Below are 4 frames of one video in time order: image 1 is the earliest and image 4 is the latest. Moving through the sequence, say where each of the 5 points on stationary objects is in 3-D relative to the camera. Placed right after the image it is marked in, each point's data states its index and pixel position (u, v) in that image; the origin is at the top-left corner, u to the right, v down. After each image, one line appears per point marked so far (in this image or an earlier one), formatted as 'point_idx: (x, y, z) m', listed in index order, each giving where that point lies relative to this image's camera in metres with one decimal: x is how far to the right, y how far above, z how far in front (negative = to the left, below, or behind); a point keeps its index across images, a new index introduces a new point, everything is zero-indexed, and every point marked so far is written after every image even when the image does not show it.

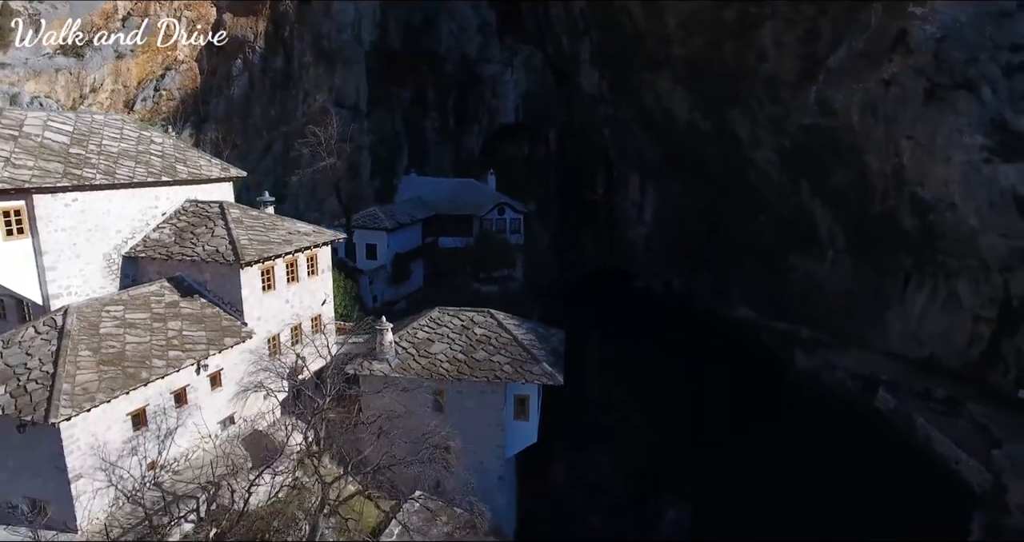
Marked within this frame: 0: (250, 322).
0: (-6.3, -1.3, +13.5) m
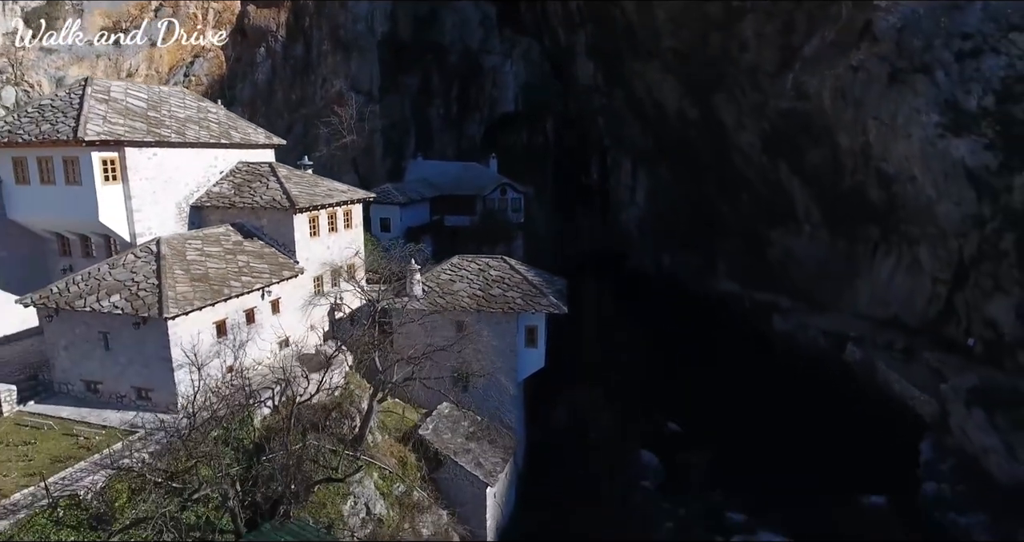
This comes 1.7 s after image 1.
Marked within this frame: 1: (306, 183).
0: (-5.9, +0.3, +15.9) m
1: (-6.2, +2.6, +16.9) m
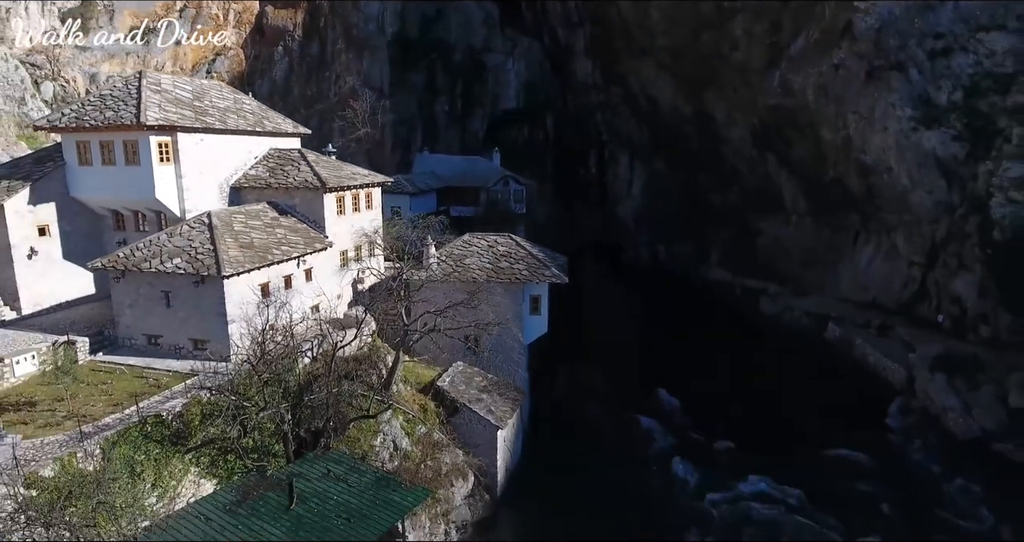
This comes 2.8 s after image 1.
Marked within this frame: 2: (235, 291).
0: (-5.7, +1.1, +17.7) m
1: (-6.0, +3.5, +18.8) m
2: (-6.9, -0.5, +14.1) m
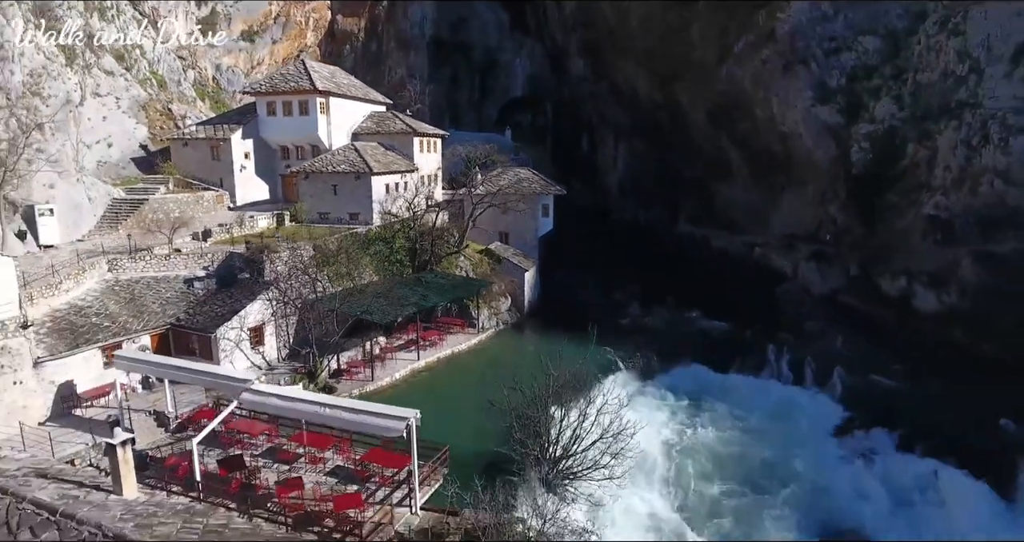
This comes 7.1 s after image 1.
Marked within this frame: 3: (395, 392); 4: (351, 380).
0: (-4.7, +5.4, +28.1) m
1: (-5.0, +7.7, +29.2) m
2: (-5.9, +3.8, +24.4) m
3: (-3.8, -3.9, +18.2) m
4: (-5.2, -3.5, +18.3) m
